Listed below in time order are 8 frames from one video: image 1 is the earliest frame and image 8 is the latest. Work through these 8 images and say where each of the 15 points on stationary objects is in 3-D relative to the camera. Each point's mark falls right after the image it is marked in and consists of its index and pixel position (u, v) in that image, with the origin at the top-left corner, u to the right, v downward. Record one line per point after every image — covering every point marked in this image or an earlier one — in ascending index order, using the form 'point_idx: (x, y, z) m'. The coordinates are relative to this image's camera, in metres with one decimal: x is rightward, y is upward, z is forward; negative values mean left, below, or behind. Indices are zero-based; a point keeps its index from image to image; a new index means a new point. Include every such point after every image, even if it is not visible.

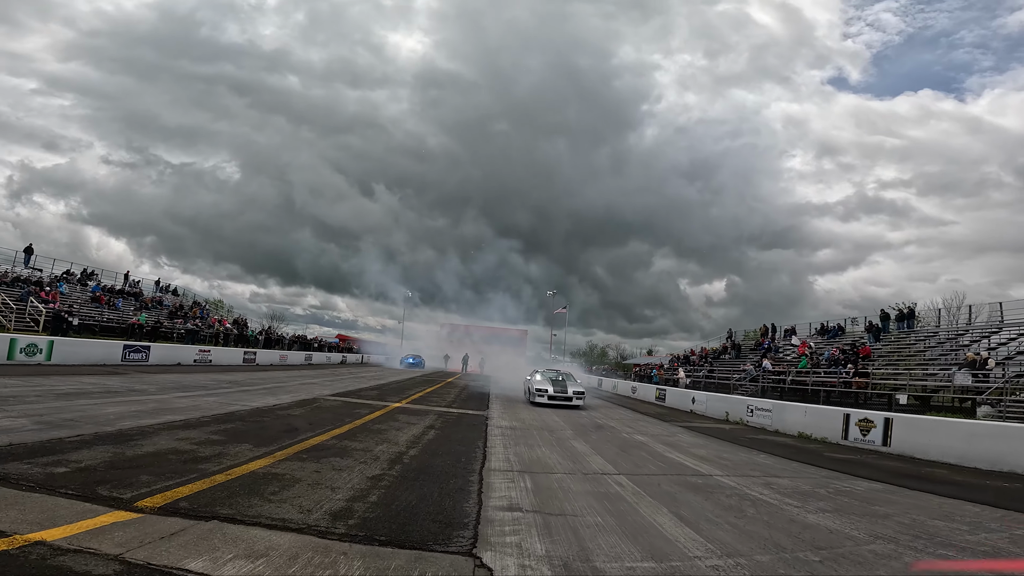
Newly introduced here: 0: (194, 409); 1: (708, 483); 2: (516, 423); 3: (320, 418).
0: (-6.8, -2.6, +11.1) m
1: (+3.0, -2.9, +8.0) m
2: (+0.2, -3.8, +14.8) m
3: (-4.4, -2.9, +11.8) m
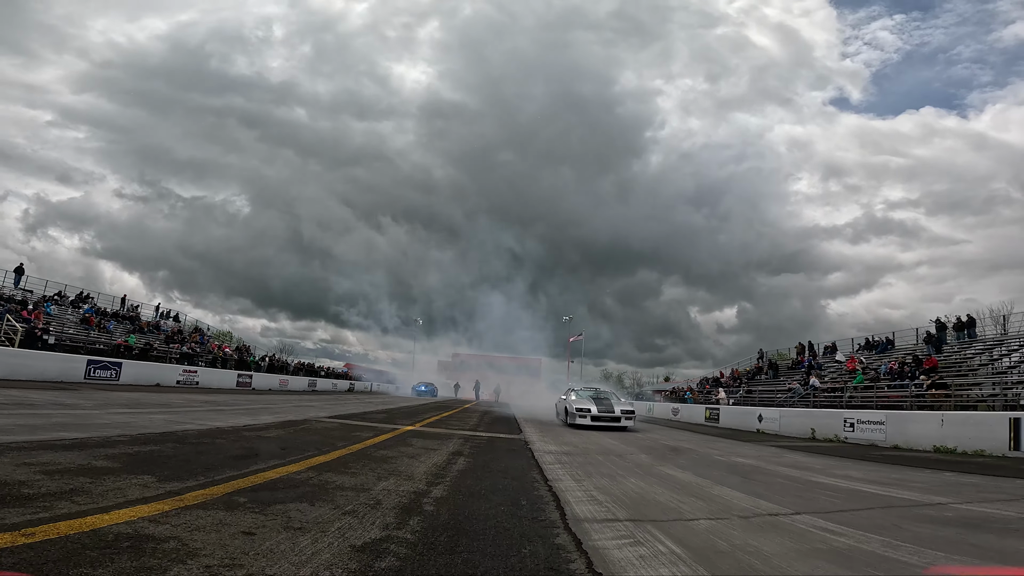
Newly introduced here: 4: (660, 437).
0: (-5.8, -2.1, +7.8) m
1: (+3.9, -2.1, +4.4) m
2: (+1.2, -3.4, +11.3) m
3: (-3.4, -2.4, +8.4) m
4: (+4.2, -4.1, +14.5) m
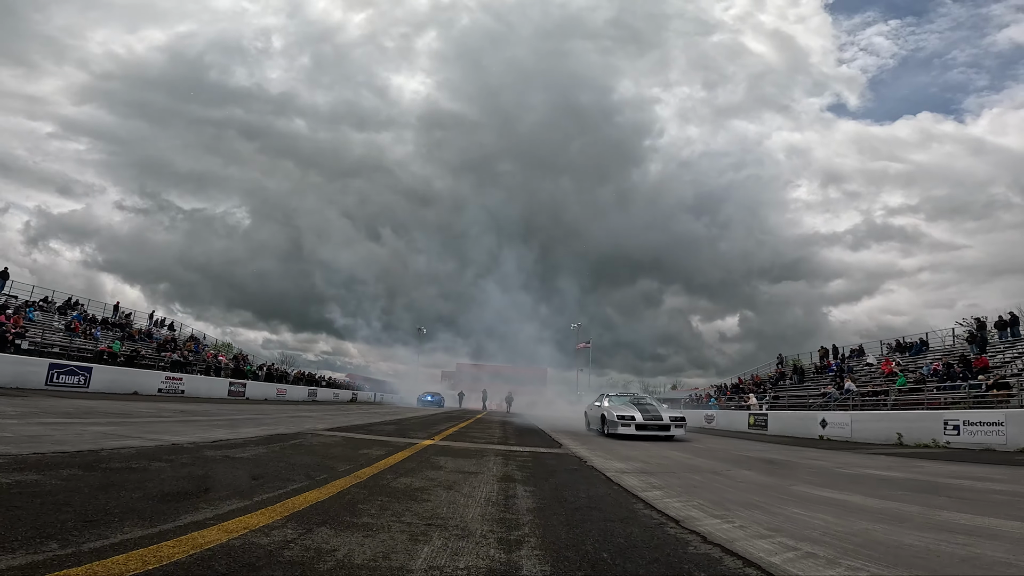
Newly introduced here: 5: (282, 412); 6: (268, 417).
0: (-5.0, -1.6, +5.3) m
1: (+4.8, -1.4, +2.0) m
2: (+2.1, -2.9, +8.8) m
3: (-2.5, -2.0, +5.9) m
4: (+5.0, -3.7, +12.0) m
5: (-7.4, -4.0, +16.7) m
6: (-6.6, -3.4, +14.0) m
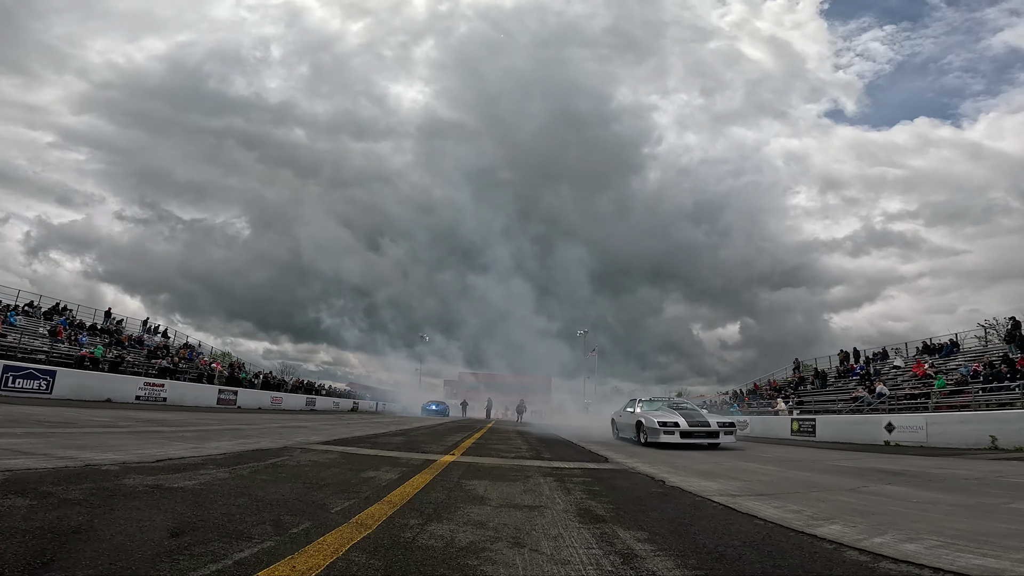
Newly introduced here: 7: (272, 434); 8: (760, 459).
0: (-4.4, -1.2, +3.3) m
1: (+5.4, -0.8, -0.1) m
2: (+2.7, -2.5, +6.7) m
3: (-1.9, -1.5, +3.8) m
4: (+5.7, -3.3, +9.9) m
5: (-6.7, -3.7, +14.6) m
6: (-5.9, -3.2, +11.9) m
7: (-4.6, -2.8, +10.1) m
8: (+4.8, -3.3, +10.2) m
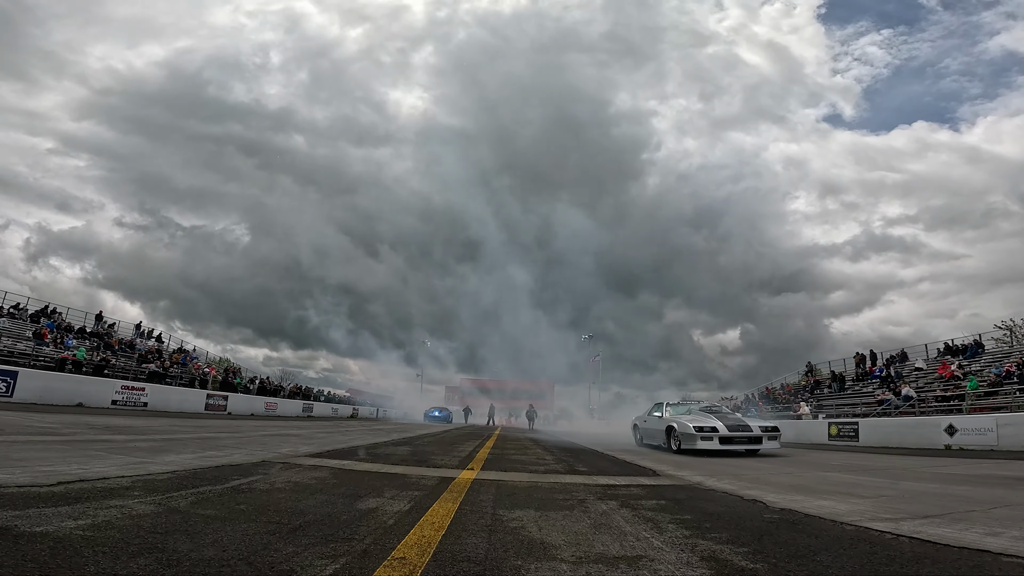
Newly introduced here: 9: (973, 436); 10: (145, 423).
0: (-3.9, -0.8, +1.7) m
1: (+5.8, -0.4, -1.7) m
2: (+3.2, -2.1, +5.1) m
3: (-1.5, -1.1, +2.2) m
4: (+6.1, -2.9, +8.3) m
5: (-6.3, -3.5, +13.0) m
6: (-5.5, -2.9, +10.2) m
7: (-4.2, -2.5, +8.5) m
8: (+5.3, -3.0, +8.5) m
9: (+11.7, -3.9, +13.3) m
10: (-7.6, -2.8, +10.9) m
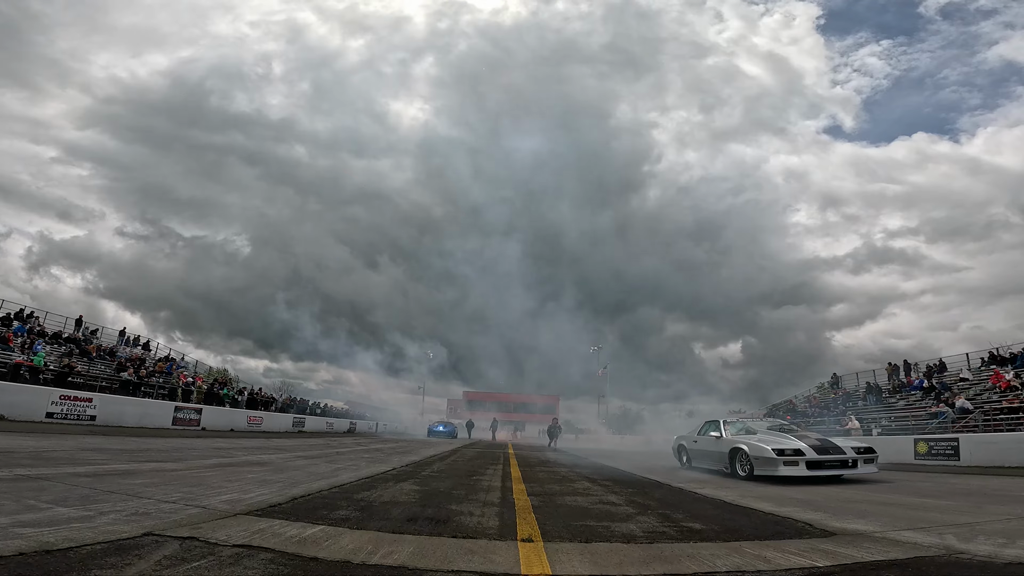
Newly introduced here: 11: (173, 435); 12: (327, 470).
0: (-3.2, -0.2, -1.4) m
1: (+6.5, +0.3, -4.8) m
2: (+3.9, -1.6, +2.0) m
3: (-0.8, -0.5, -0.8) m
4: (+6.9, -2.5, +5.2) m
5: (-5.6, -3.1, +9.9) m
6: (-4.7, -2.4, +7.2) m
7: (-3.5, -2.0, +5.4) m
8: (+6.0, -2.6, +5.4) m
9: (+12.4, -3.6, +10.2) m
10: (-6.9, -2.4, +7.9) m
11: (-9.0, -3.9, +13.9) m
12: (-3.1, -3.0, +8.7) m
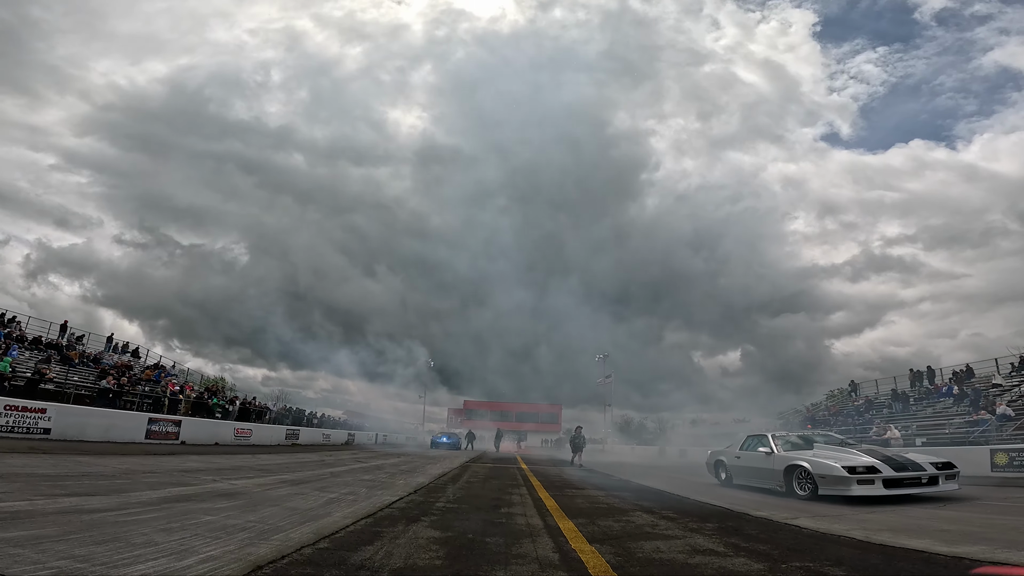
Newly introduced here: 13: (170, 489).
0: (-2.6, +0.3, -3.3) m
1: (+7.1, +0.8, -6.7) m
2: (+4.5, -1.2, 0.0) m
3: (-0.2, -0.1, -2.8) m
4: (+7.4, -2.1, +3.2) m
5: (-5.0, -2.9, +7.8) m
6: (-4.2, -2.1, +5.1) m
7: (-2.9, -1.7, +3.4) m
8: (+6.6, -2.2, +3.4) m
9: (+13.0, -3.3, +8.2) m
10: (-6.3, -2.1, +5.9) m
11: (-8.5, -3.7, +11.9) m
12: (-2.5, -2.7, +6.6) m
13: (-4.4, -2.7, +7.0) m
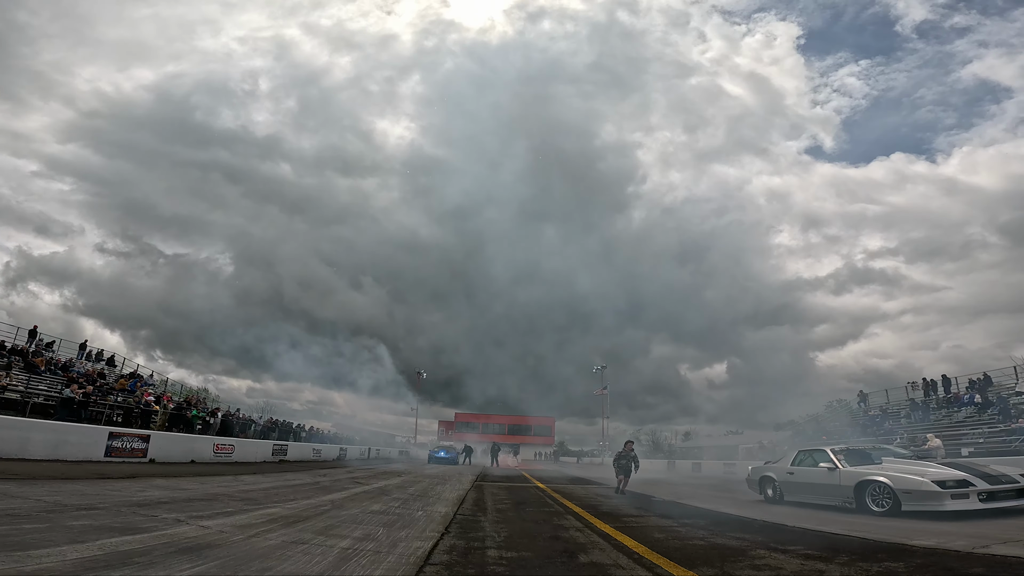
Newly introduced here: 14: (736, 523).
0: (-1.5, +0.9, -5.5) m
1: (+8.3, +1.4, -8.7) m
2: (+5.5, -0.7, -2.0) m
3: (+1.0, +0.5, -4.9) m
4: (+8.4, -1.7, +1.2) m
5: (-4.1, -2.5, +5.6) m
6: (-3.2, -1.7, +2.9) m
7: (-1.9, -1.2, +1.2) m
8: (+7.6, -1.8, +1.4) m
9: (+13.9, -2.9, +6.3) m
10: (-5.4, -1.7, +3.6) m
11: (-7.7, -3.4, +9.5) m
12: (-1.6, -2.3, +4.4) m
13: (-3.5, -2.3, +4.7) m
14: (+3.5, -3.6, +7.7) m
